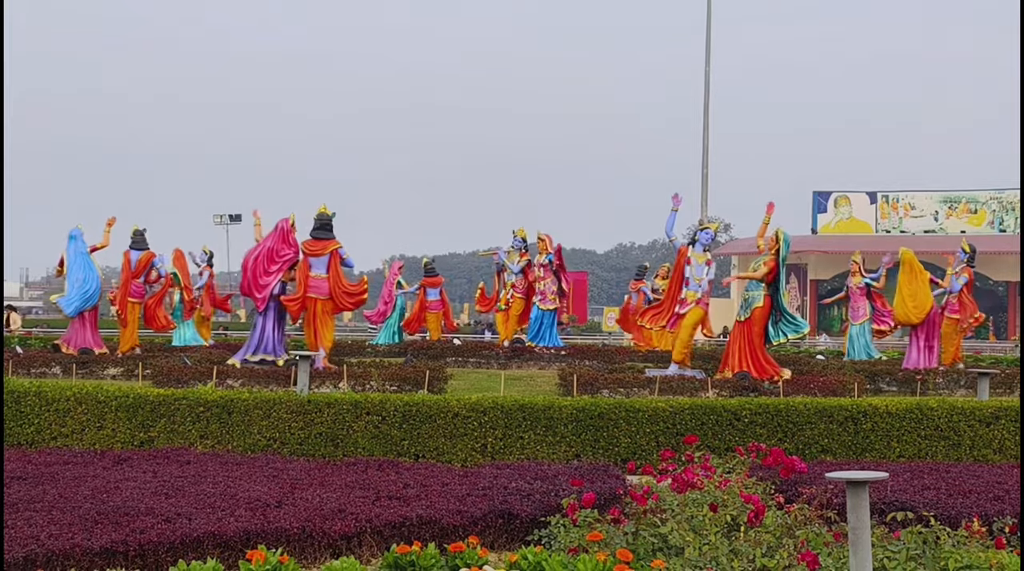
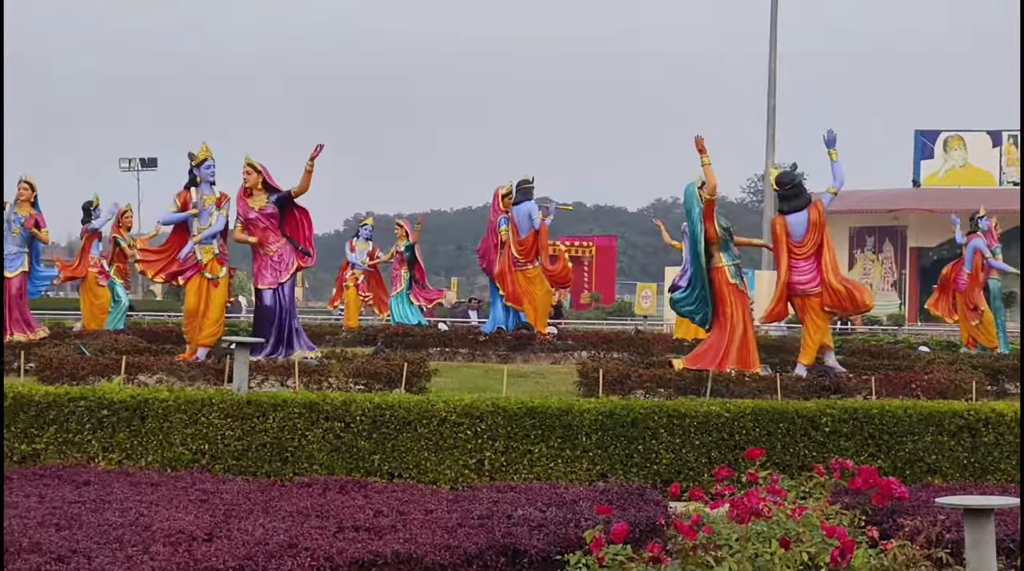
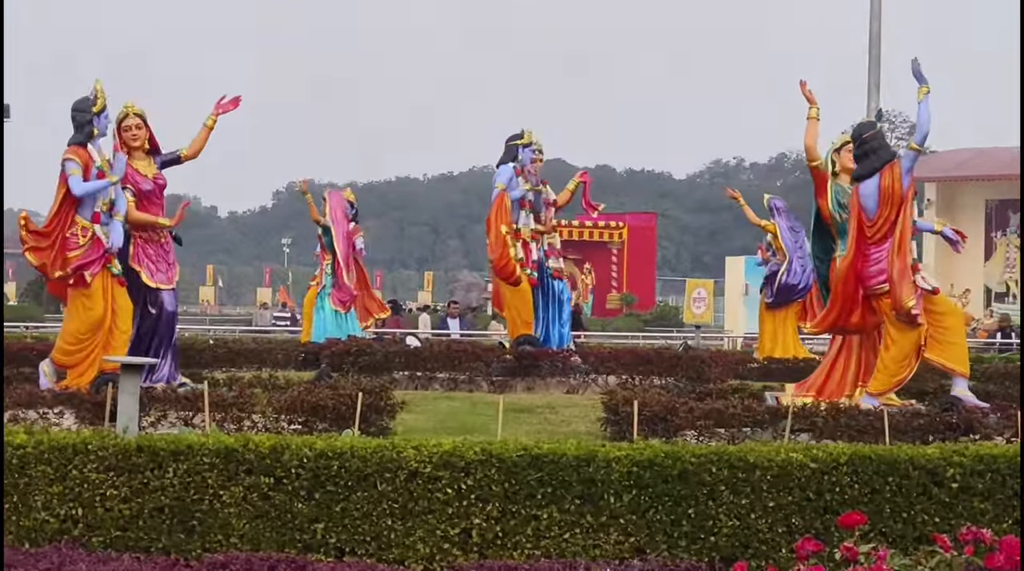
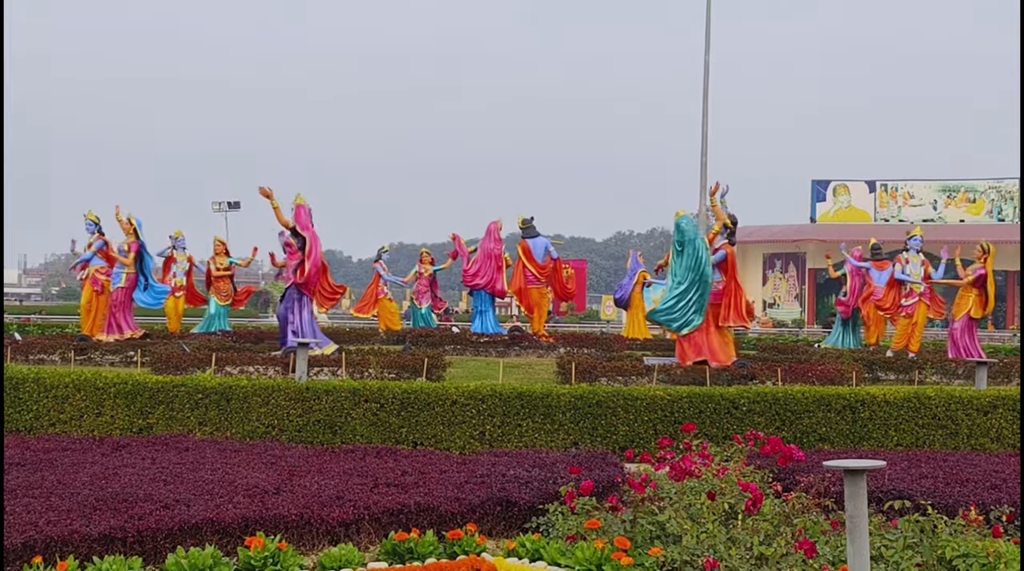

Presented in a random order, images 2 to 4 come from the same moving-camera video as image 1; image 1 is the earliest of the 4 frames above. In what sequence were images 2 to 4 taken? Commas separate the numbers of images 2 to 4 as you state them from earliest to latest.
4, 2, 3
